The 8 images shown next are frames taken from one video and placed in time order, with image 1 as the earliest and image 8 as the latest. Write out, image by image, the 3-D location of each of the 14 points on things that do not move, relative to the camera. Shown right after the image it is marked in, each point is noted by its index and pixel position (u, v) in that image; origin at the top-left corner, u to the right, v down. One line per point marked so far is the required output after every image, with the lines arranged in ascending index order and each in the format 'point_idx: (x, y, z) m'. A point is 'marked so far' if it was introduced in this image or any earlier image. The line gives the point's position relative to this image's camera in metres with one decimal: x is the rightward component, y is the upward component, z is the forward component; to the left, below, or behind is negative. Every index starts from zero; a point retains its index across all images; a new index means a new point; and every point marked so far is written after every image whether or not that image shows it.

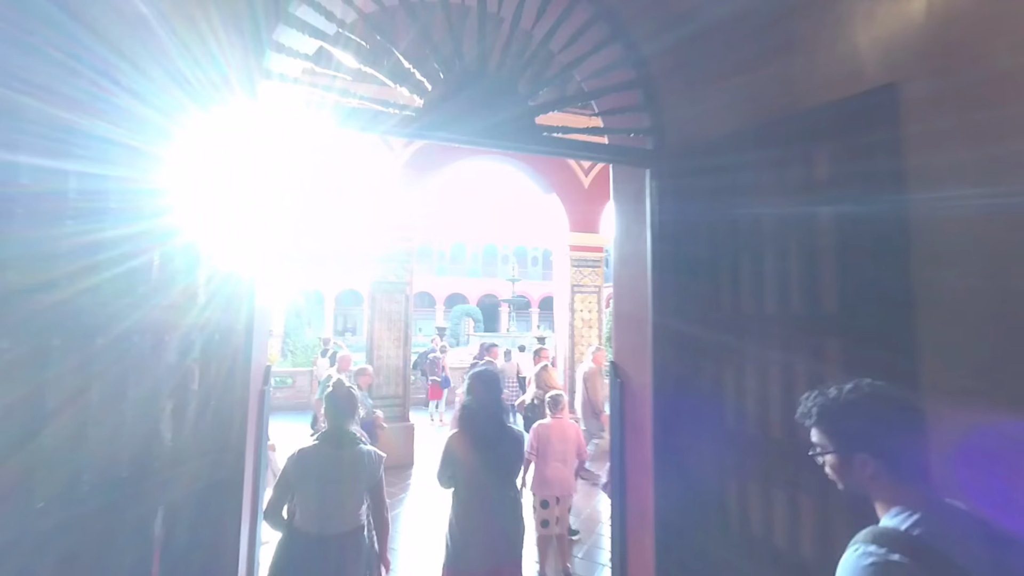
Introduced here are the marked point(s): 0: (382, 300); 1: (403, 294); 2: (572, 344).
0: (-1.9, -0.2, +6.2) m
1: (-1.6, -0.1, +6.3) m
2: (+0.9, -0.9, +6.7) m
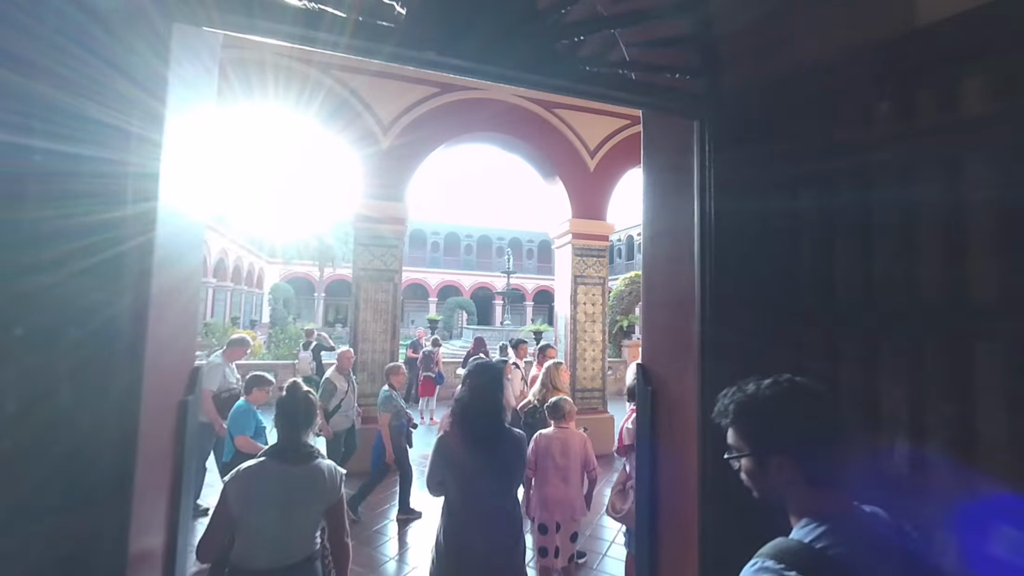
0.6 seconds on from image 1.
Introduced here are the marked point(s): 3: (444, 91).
0: (-1.9, 0.0, +5.6) m
1: (-1.6, +0.1, +5.7) m
2: (+0.9, -0.7, +6.2) m
3: (-0.9, +2.7, +5.9) m
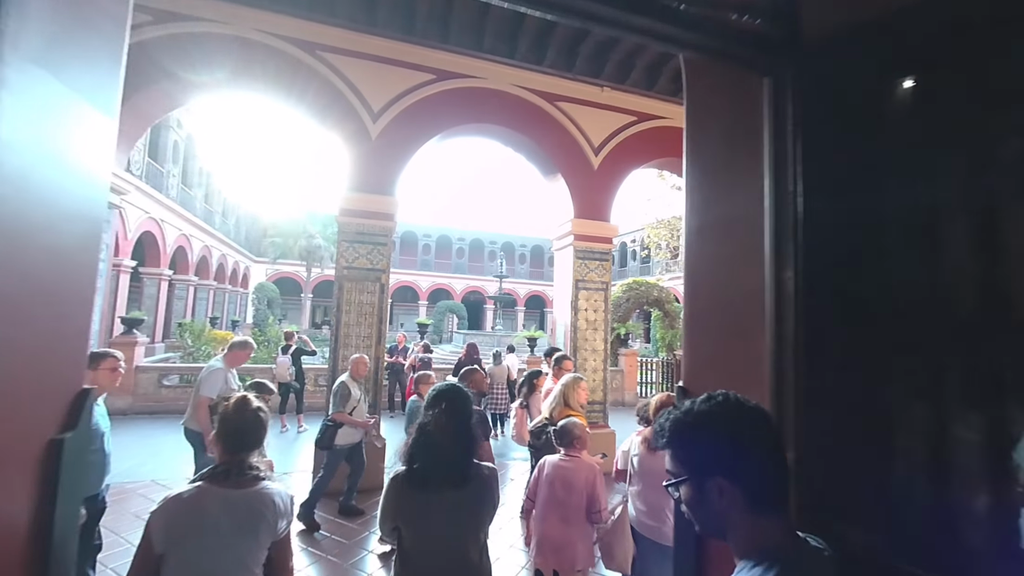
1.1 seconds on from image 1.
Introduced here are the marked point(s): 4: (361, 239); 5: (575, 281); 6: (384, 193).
0: (-1.9, 0.0, +5.2) m
1: (-1.6, +0.1, +5.3) m
2: (+0.8, -0.8, +5.8) m
3: (-0.9, +2.7, +5.5) m
4: (-1.8, +0.6, +5.2) m
5: (+0.9, +0.1, +5.9) m
6: (-1.6, +1.2, +5.3) m
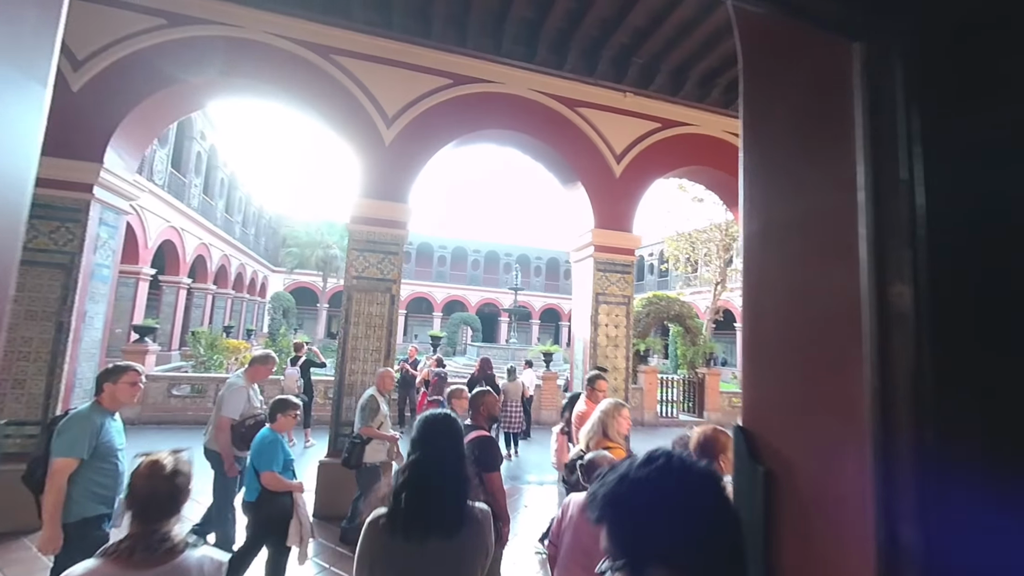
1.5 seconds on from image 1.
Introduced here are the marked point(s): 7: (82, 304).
0: (-1.8, -0.1, +4.9) m
1: (-1.5, -0.1, +5.0) m
2: (+1.0, -1.0, +5.5) m
3: (-0.7, +2.5, +5.3) m
4: (-1.6, +0.5, +5.0) m
5: (+1.1, -0.1, +5.6) m
6: (-1.4, +1.0, +5.1) m
7: (-4.1, -0.2, +4.2) m
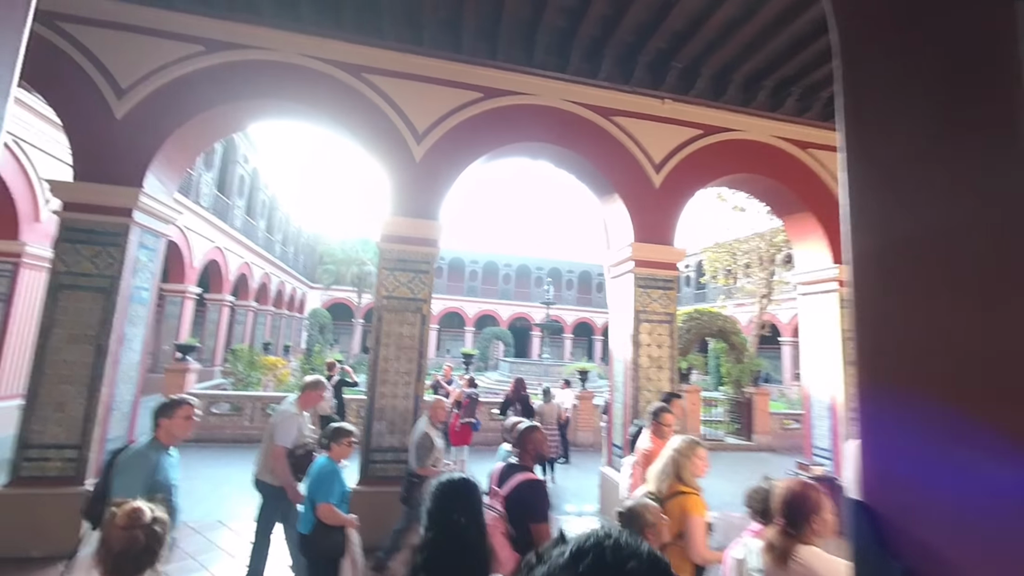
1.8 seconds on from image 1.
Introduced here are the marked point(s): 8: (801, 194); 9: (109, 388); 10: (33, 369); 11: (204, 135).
0: (-1.4, -0.4, +4.8) m
1: (-1.1, -0.3, +4.9) m
2: (+1.5, -1.2, +5.1) m
3: (-0.3, +2.3, +5.2) m
4: (-1.2, +0.2, +4.9) m
5: (+1.5, -0.3, +5.2) m
6: (-1.0, +0.8, +4.9) m
7: (-3.8, -0.4, +4.2) m
8: (+3.9, +1.3, +5.9) m
9: (-3.8, -0.9, +4.1) m
10: (-4.3, -0.7, +3.9) m
11: (-3.5, +1.7, +4.9) m
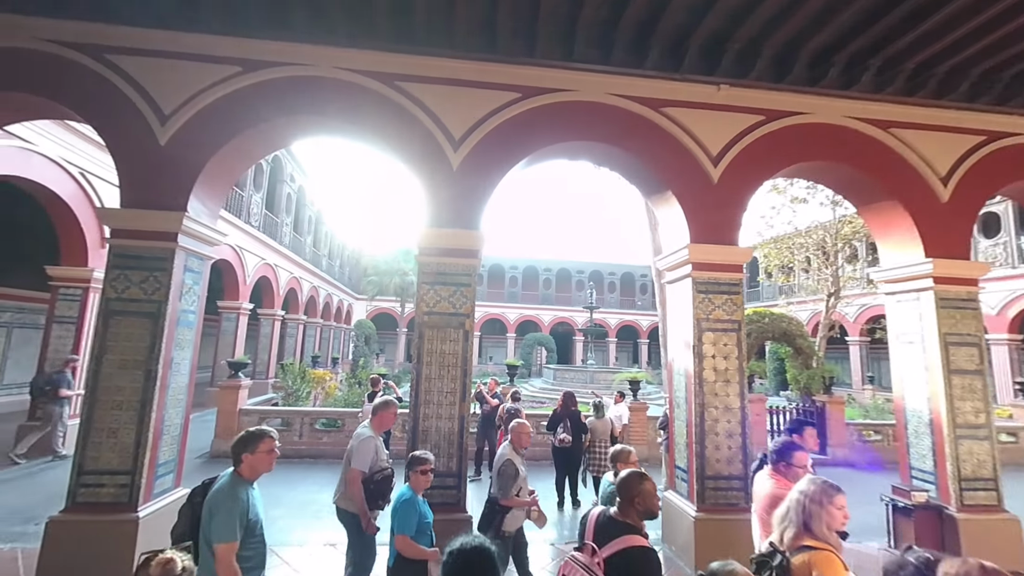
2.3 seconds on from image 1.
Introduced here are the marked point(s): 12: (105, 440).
0: (-0.9, -0.5, +4.6) m
1: (-0.6, -0.4, +4.6) m
2: (+2.0, -1.3, +4.6) m
3: (+0.2, +2.2, +4.9) m
4: (-0.7, +0.1, +4.7) m
5: (+2.0, -0.3, +4.7) m
6: (-0.5, +0.7, +4.7) m
7: (-3.3, -0.6, +4.2) m
8: (+4.4, +1.3, +5.2) m
9: (-3.3, -1.2, +4.1) m
10: (-3.9, -1.0, +4.0) m
11: (-3.0, +1.5, +4.9) m
12: (-3.7, -1.4, +3.9) m
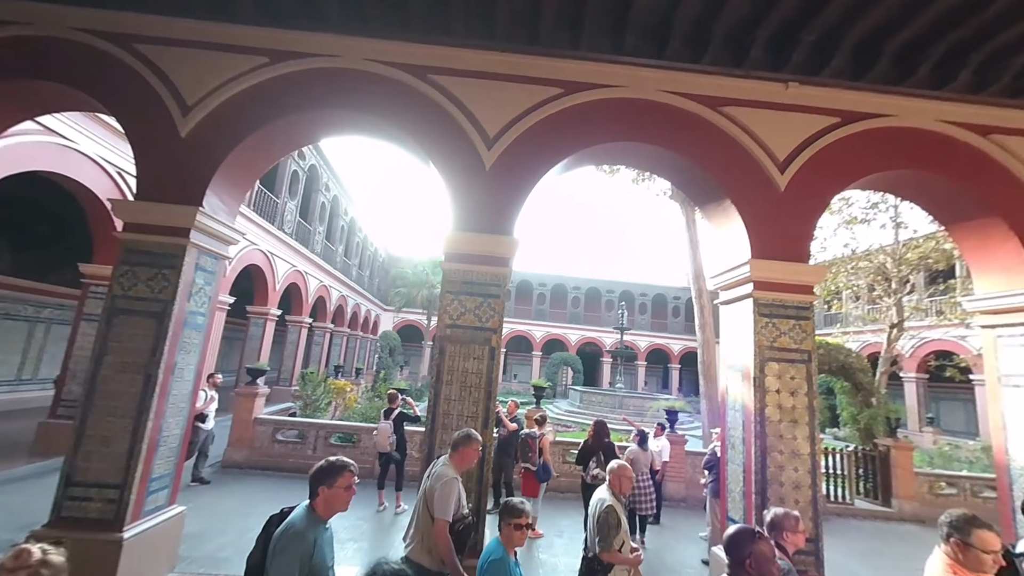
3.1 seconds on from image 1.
0: (-0.6, -0.6, +4.1) m
1: (-0.2, -0.5, +4.1) m
2: (+2.3, -1.5, +3.9) m
3: (+0.6, +2.0, +4.5) m
4: (-0.4, 0.0, +4.2) m
5: (+2.3, -0.6, +4.1) m
6: (-0.1, +0.5, +4.2) m
7: (-3.1, -0.6, +3.9) m
8: (+4.8, +1.0, +4.5) m
9: (-3.1, -1.2, +3.8) m
10: (-3.6, -1.0, +3.7) m
11: (-2.6, +1.5, +4.6) m
12: (-3.5, -1.4, +3.6) m
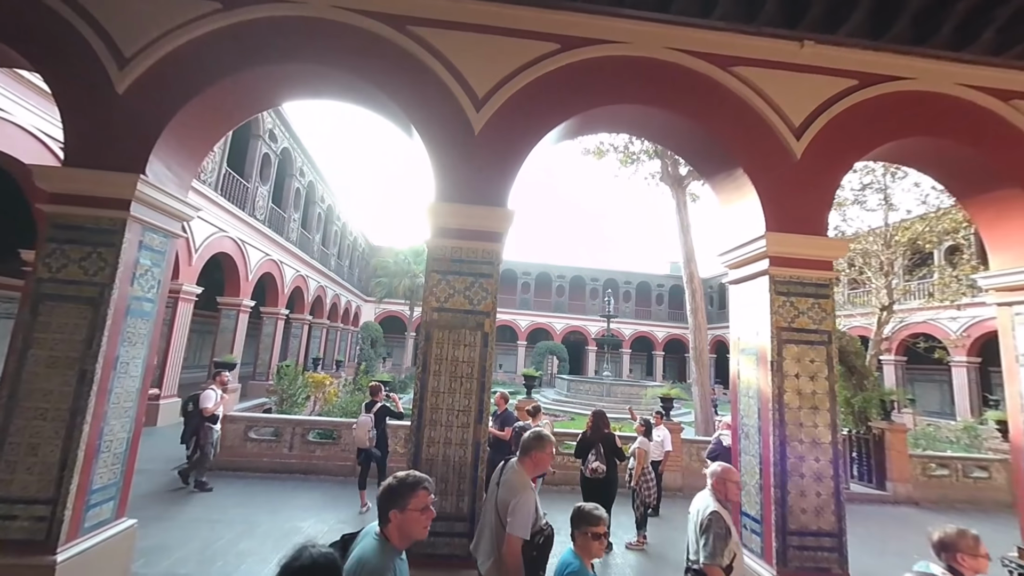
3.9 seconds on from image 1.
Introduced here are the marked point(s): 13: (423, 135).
0: (-0.6, -0.4, +3.7) m
1: (-0.3, -0.4, +3.7) m
2: (+2.2, -1.3, +3.6) m
3: (+0.5, +2.2, +4.0) m
4: (-0.5, +0.2, +3.8) m
5: (+2.3, -0.4, +3.8) m
6: (-0.2, +0.7, +3.8) m
7: (-3.1, -0.5, +3.4) m
8: (+4.8, +1.2, +4.2) m
9: (-3.1, -1.0, +3.2) m
10: (-3.7, -0.8, +3.1) m
11: (-2.7, +1.6, +4.0) m
12: (-3.5, -1.2, +3.1) m
13: (-0.8, +1.4, +3.9) m
